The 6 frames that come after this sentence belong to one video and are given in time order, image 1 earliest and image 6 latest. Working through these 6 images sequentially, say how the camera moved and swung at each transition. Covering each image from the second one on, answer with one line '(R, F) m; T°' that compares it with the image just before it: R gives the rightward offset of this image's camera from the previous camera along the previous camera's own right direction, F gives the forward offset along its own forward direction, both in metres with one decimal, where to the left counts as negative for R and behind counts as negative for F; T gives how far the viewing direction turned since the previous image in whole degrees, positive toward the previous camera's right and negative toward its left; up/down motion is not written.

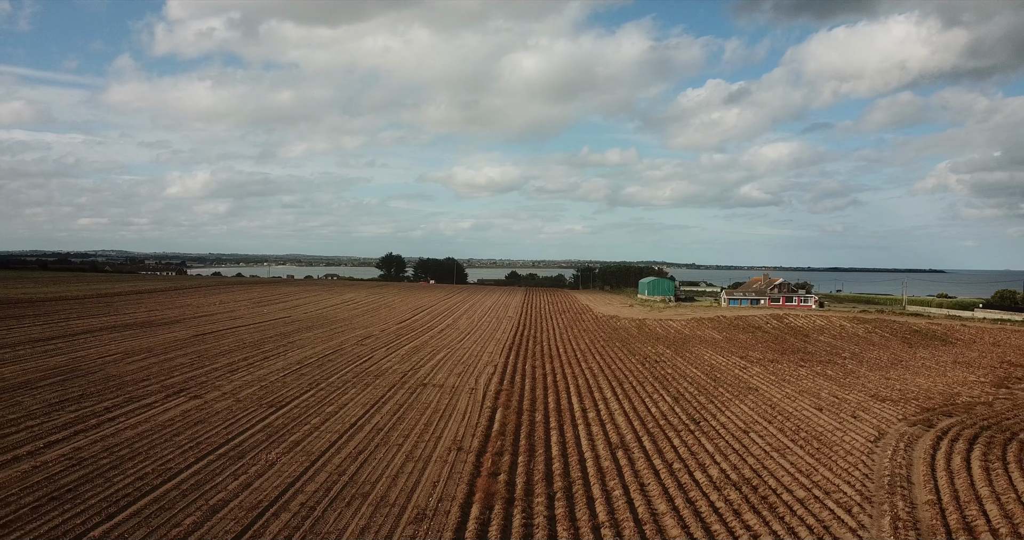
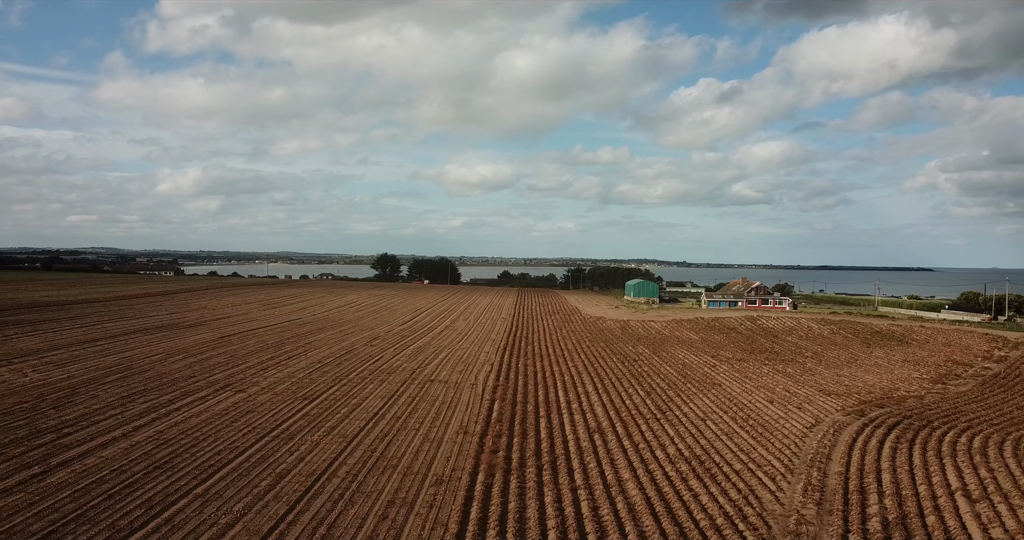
(-0.1, -1.9) m; +1°
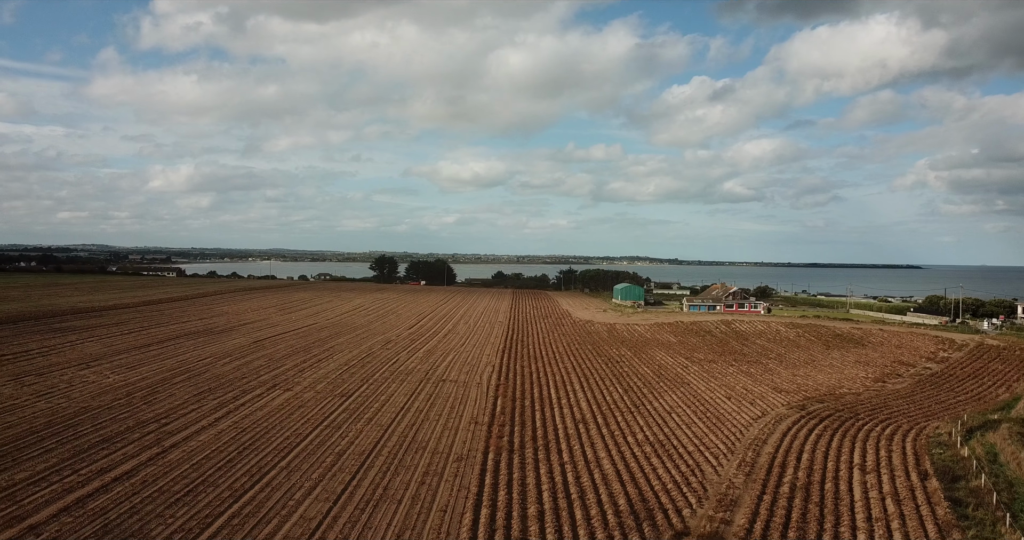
(-0.2, -2.6) m; +1°
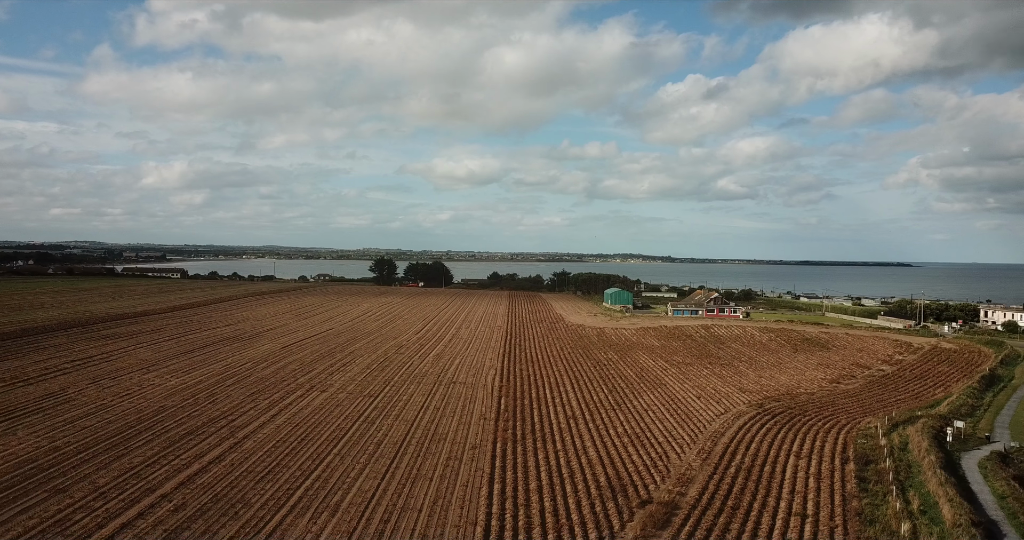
(-0.2, -2.7) m; +1°
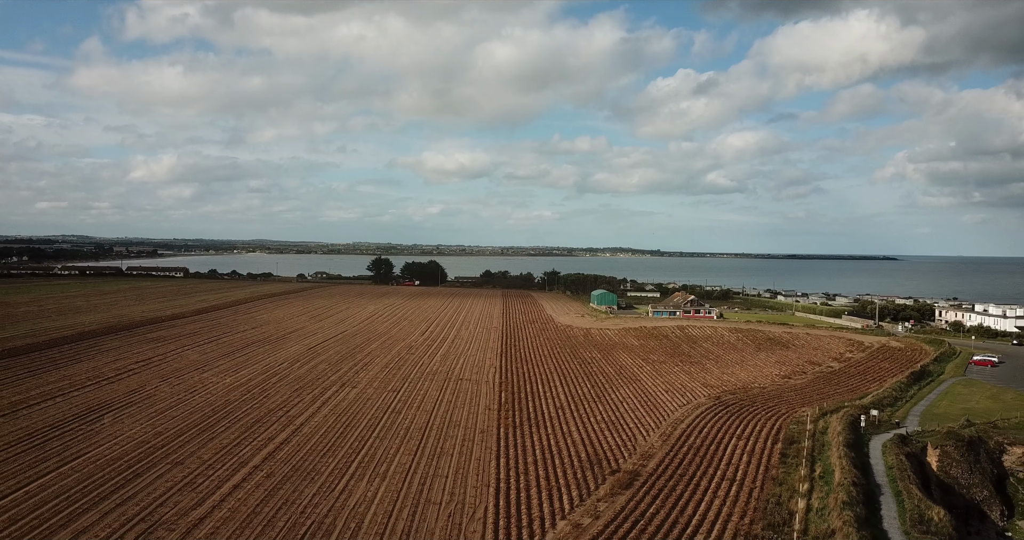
(-0.3, -3.5) m; +1°
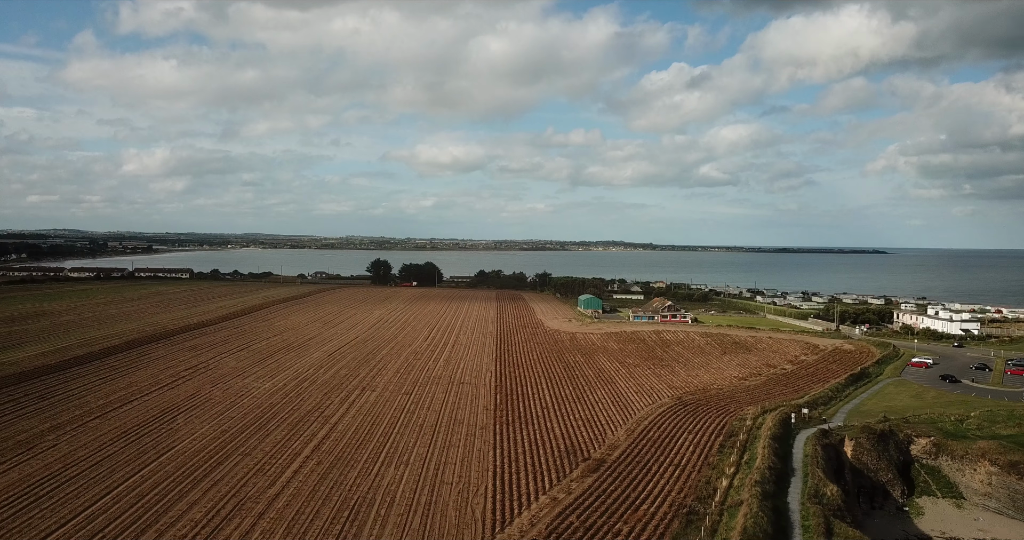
(0.0, -4.0) m; +1°
